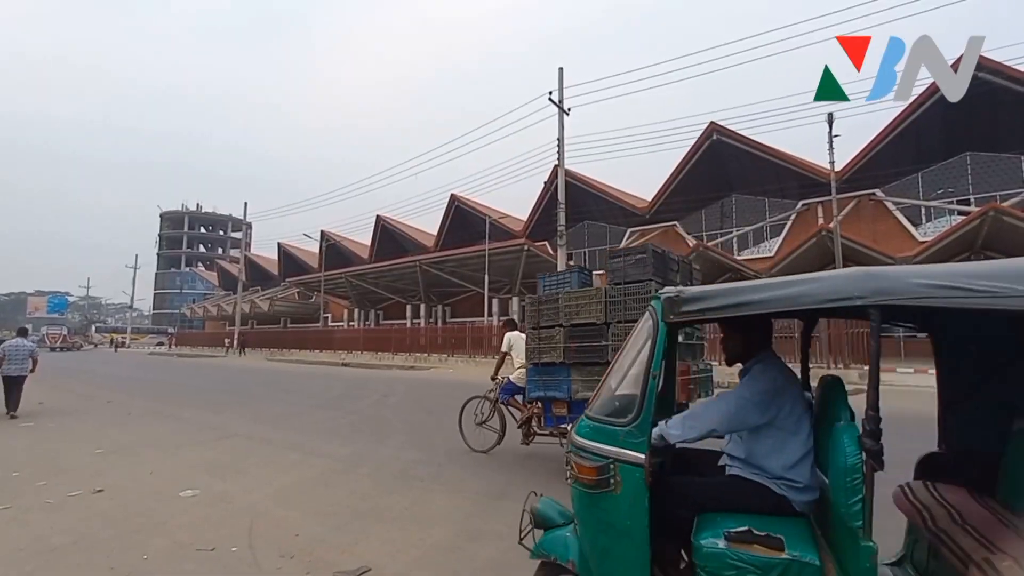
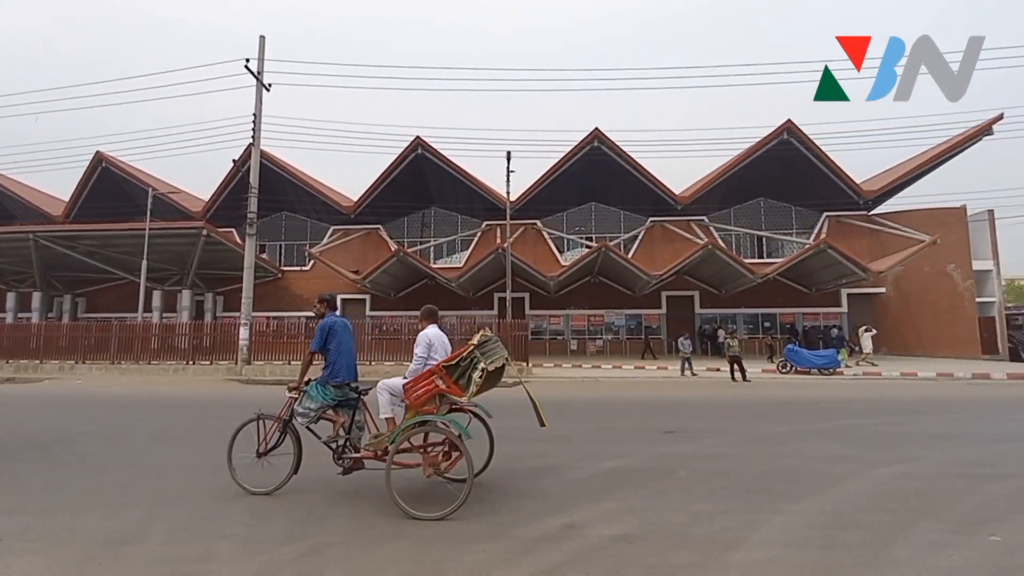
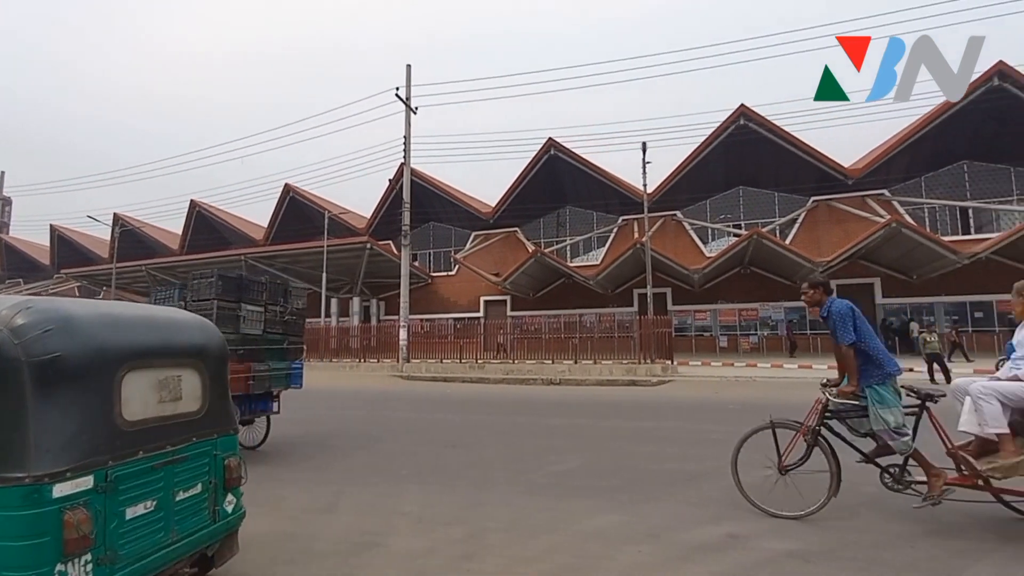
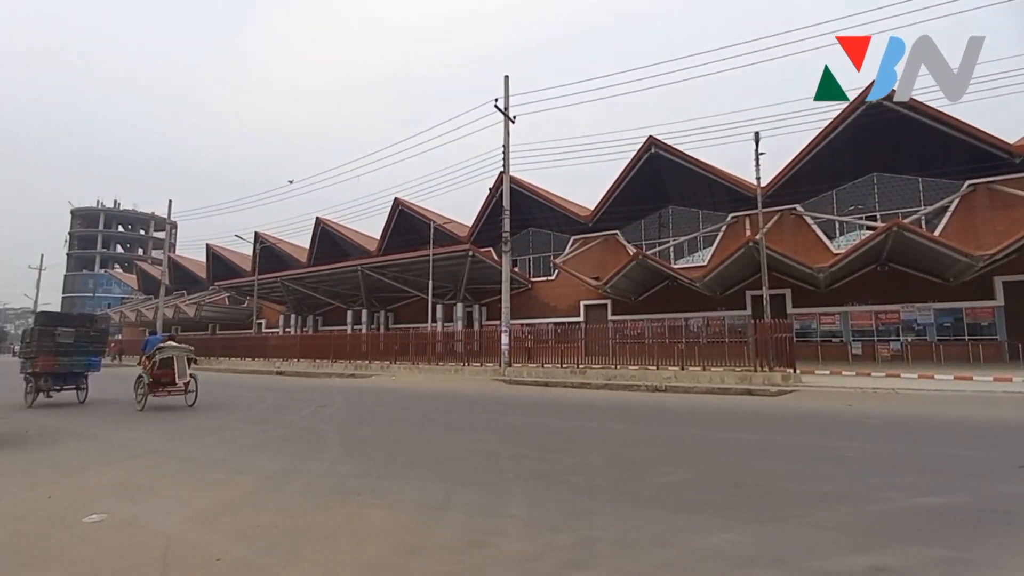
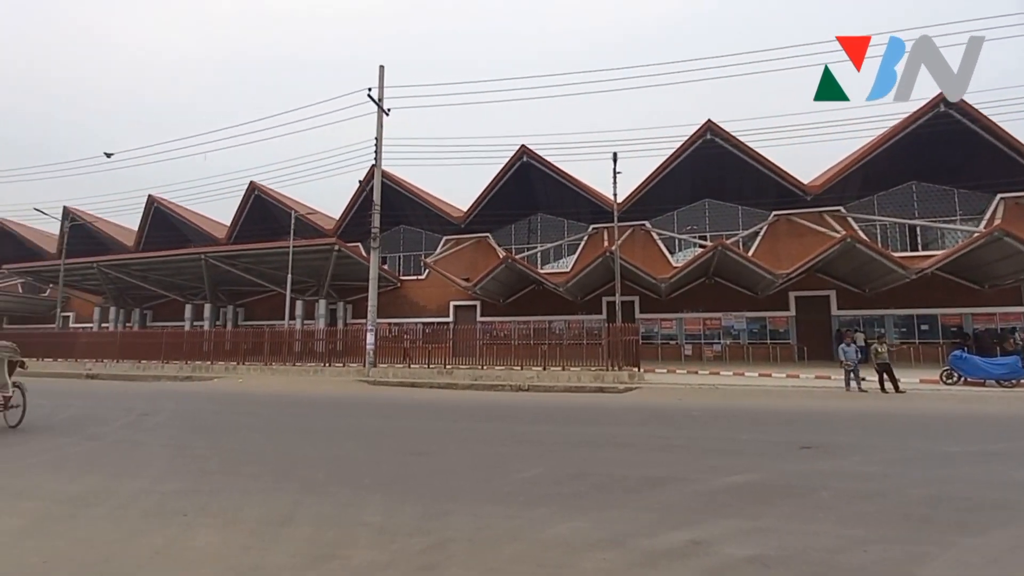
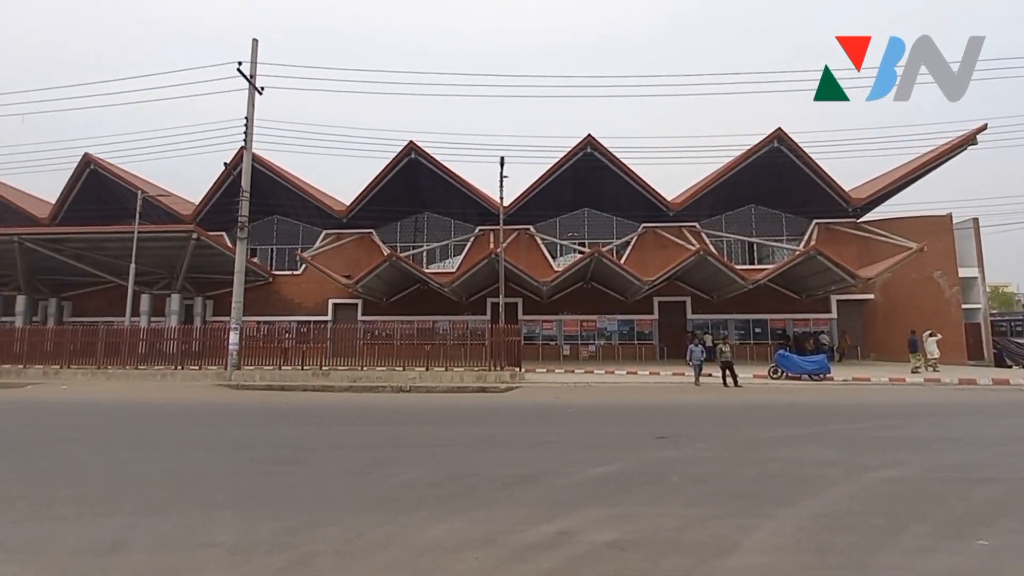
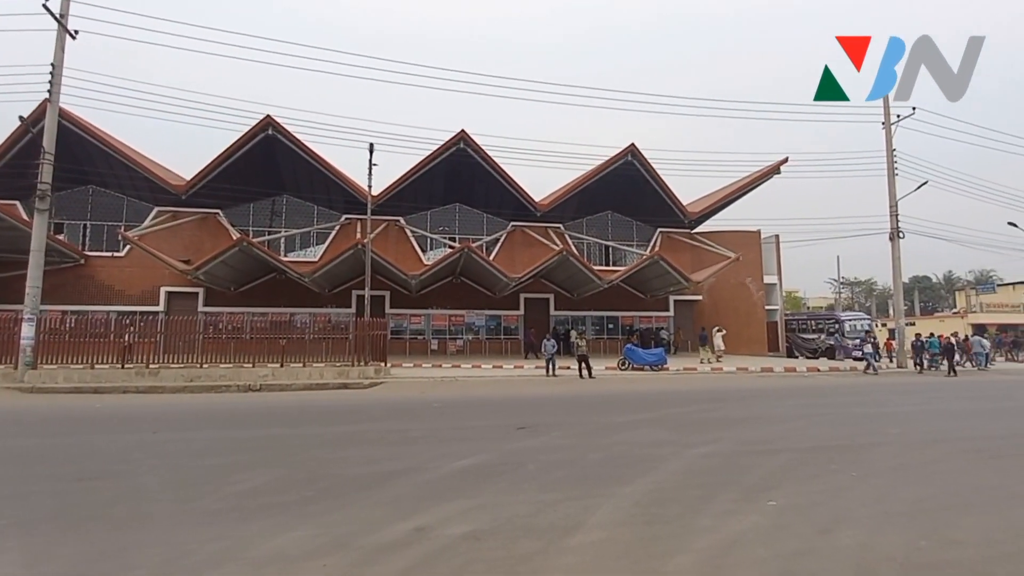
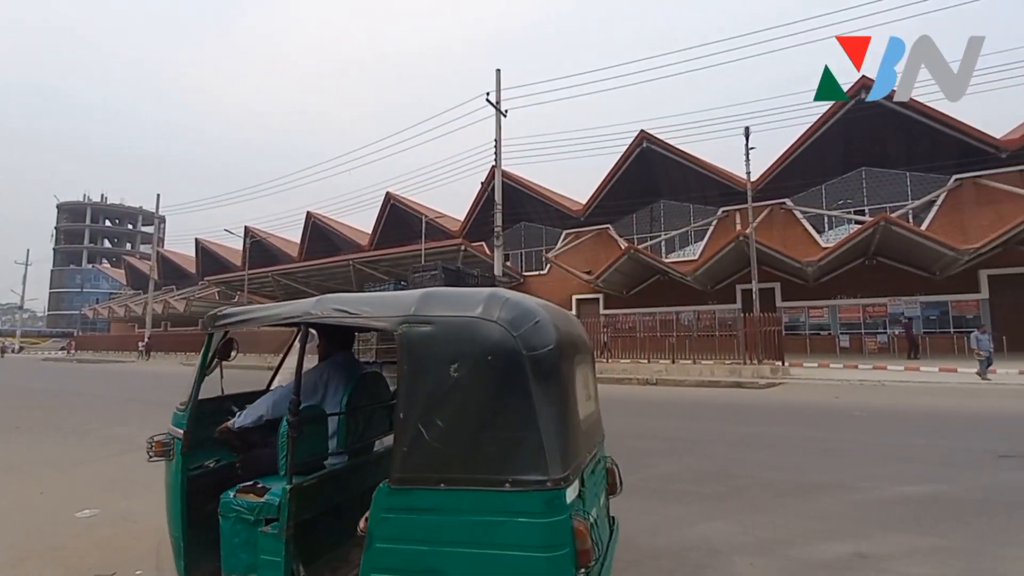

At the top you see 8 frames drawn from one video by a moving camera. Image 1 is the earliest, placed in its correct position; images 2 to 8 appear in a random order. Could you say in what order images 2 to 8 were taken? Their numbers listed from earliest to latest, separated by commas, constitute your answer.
8, 3, 2, 7, 6, 5, 4
